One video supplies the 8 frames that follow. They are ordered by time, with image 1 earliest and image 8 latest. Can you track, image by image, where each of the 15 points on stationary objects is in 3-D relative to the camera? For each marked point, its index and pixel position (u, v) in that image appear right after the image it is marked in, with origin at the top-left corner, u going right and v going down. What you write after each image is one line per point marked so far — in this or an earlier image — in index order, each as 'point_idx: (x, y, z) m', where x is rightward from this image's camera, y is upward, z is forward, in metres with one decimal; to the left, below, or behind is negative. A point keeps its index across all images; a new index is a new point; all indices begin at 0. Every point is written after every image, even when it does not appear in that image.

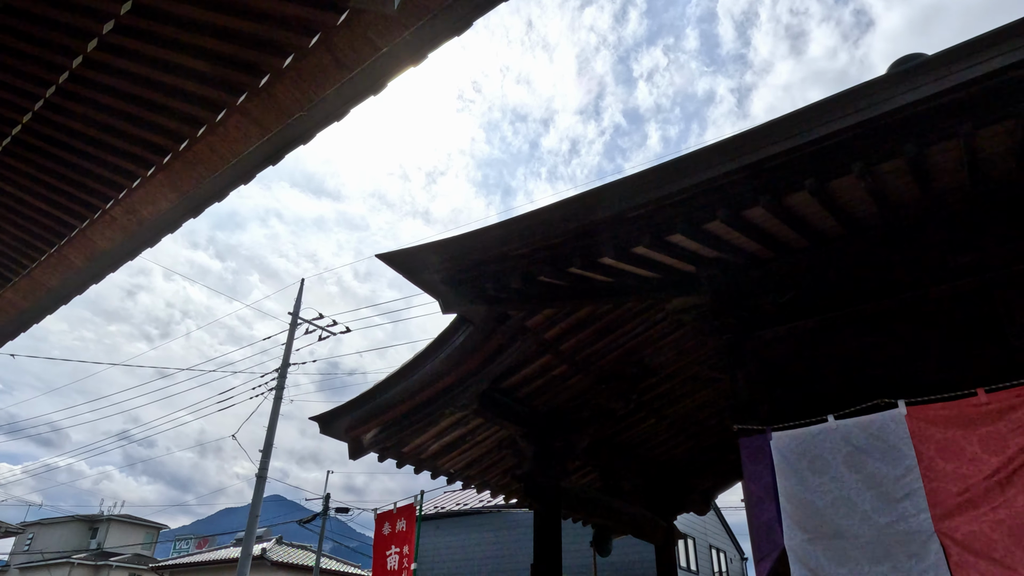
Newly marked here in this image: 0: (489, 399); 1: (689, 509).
0: (-0.2, -0.9, +5.6) m
1: (+2.1, -2.6, +7.8) m
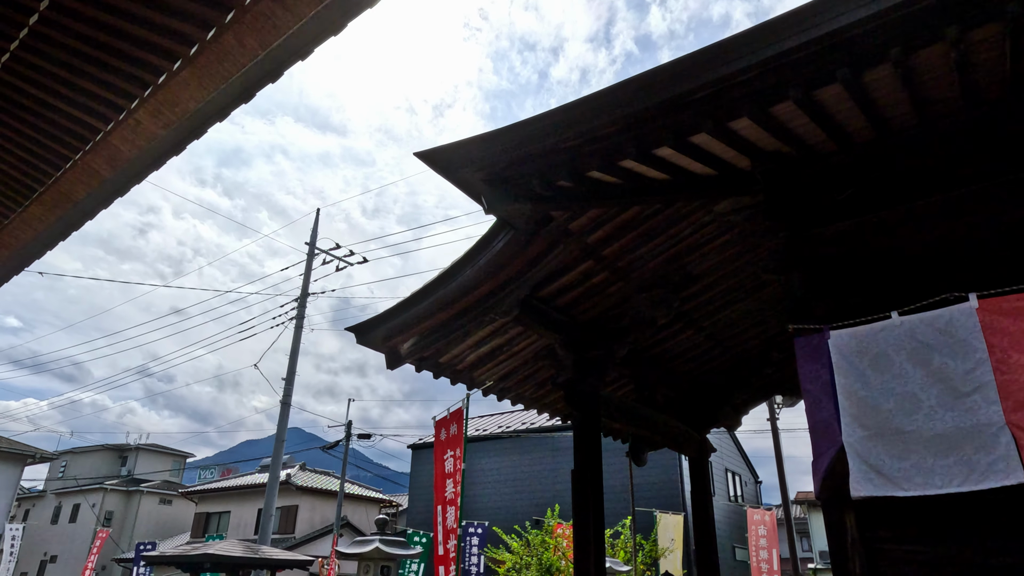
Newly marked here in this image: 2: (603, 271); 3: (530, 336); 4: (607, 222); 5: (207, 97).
0: (+0.1, -0.1, +5.5) m
1: (+2.5, -1.6, +7.8) m
2: (+0.7, +0.1, +5.4) m
3: (+0.2, -0.4, +5.9) m
4: (+0.7, +0.5, +4.9) m
5: (-2.1, +1.3, +4.7) m
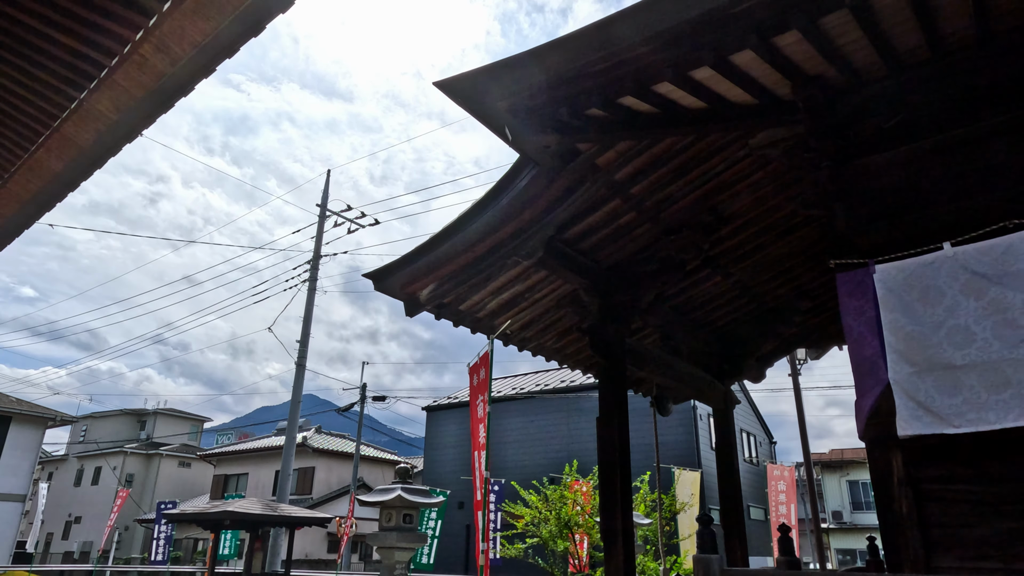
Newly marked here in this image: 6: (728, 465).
0: (+0.3, +0.3, +5.3) m
1: (+2.7, -1.0, +7.6) m
2: (+0.9, +0.6, +5.2) m
3: (+0.3, +0.1, +5.7) m
4: (+0.9, +0.9, +4.7) m
5: (-2.0, +1.7, +4.4) m
6: (+2.3, -1.9, +7.0) m
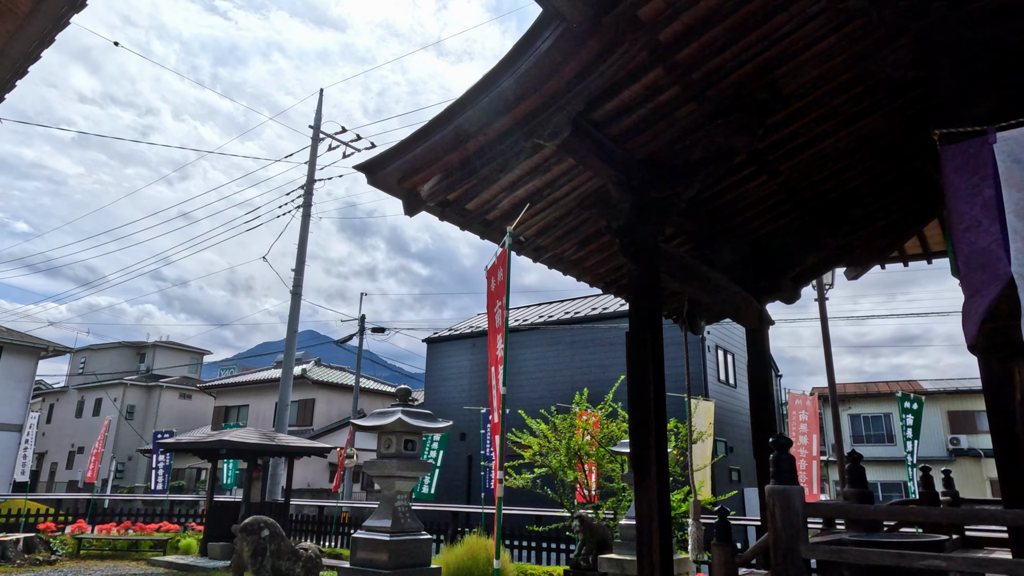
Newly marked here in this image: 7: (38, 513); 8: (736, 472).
0: (+0.4, +1.0, +4.4) m
1: (+2.8, 0.0, +6.9) m
2: (+1.1, +1.3, +4.3) m
3: (+0.5, +0.8, +4.8) m
4: (+1.0, +1.6, +3.8) m
5: (-1.8, +2.4, +3.4) m
6: (+2.4, -1.0, +6.4) m
7: (-12.0, -5.7, +17.0) m
8: (+6.5, -5.3, +19.4) m
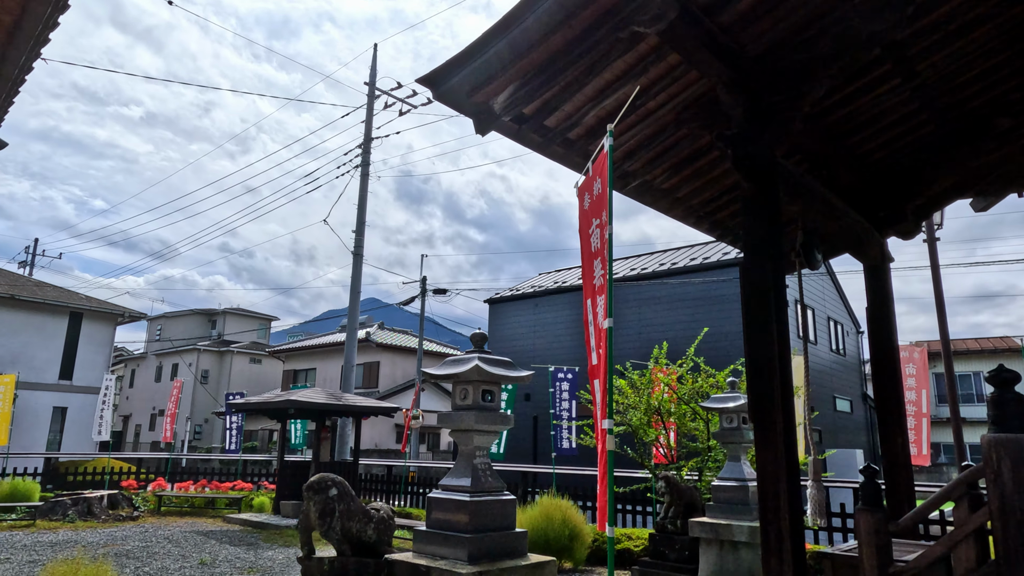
0: (+1.0, +1.5, +3.7) m
1: (+3.5, +0.6, +6.0) m
2: (+1.5, +1.8, +3.5) m
3: (+1.0, +1.3, +4.1) m
4: (+1.4, +2.0, +2.9) m
5: (-1.4, +2.7, +2.8) m
6: (+3.1, -0.4, +5.5) m
7: (-10.3, -4.8, +17.6) m
8: (+8.4, -4.0, +18.3) m
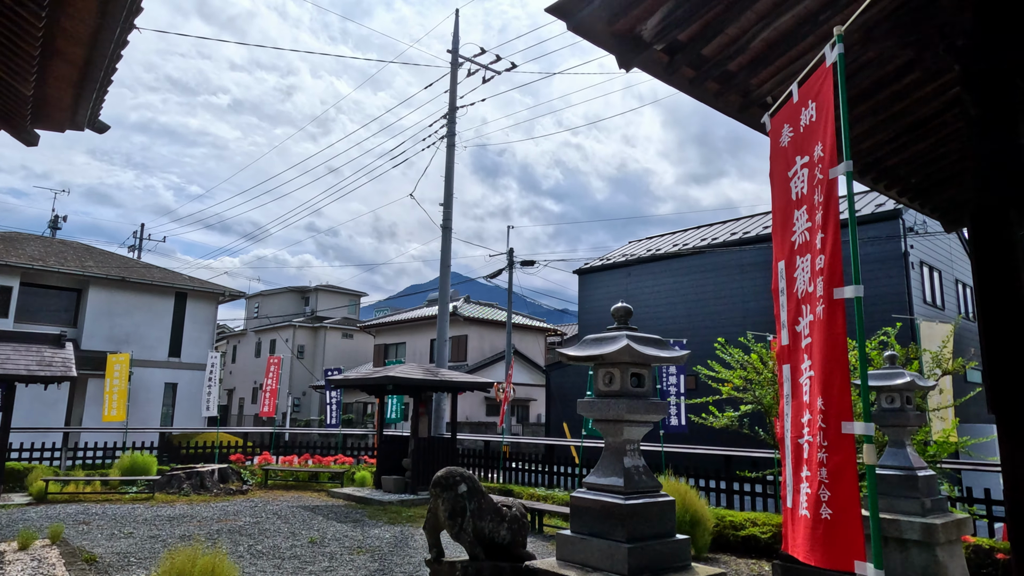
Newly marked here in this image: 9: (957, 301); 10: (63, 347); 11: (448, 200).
0: (+1.7, +1.7, +2.8) m
1: (+4.5, +0.9, +4.8) m
2: (+2.2, +2.0, +2.5) m
3: (+1.8, +1.5, +3.2) m
4: (+2.0, +2.2, +2.0) m
5: (-0.8, +2.8, +2.2) m
6: (+4.1, -0.1, +4.5) m
7: (-7.7, -4.3, +18.2) m
8: (+10.9, -2.9, +16.7) m
9: (+12.4, -0.3, +18.7) m
10: (-9.4, -1.2, +14.0) m
11: (-1.7, +2.4, +17.7) m
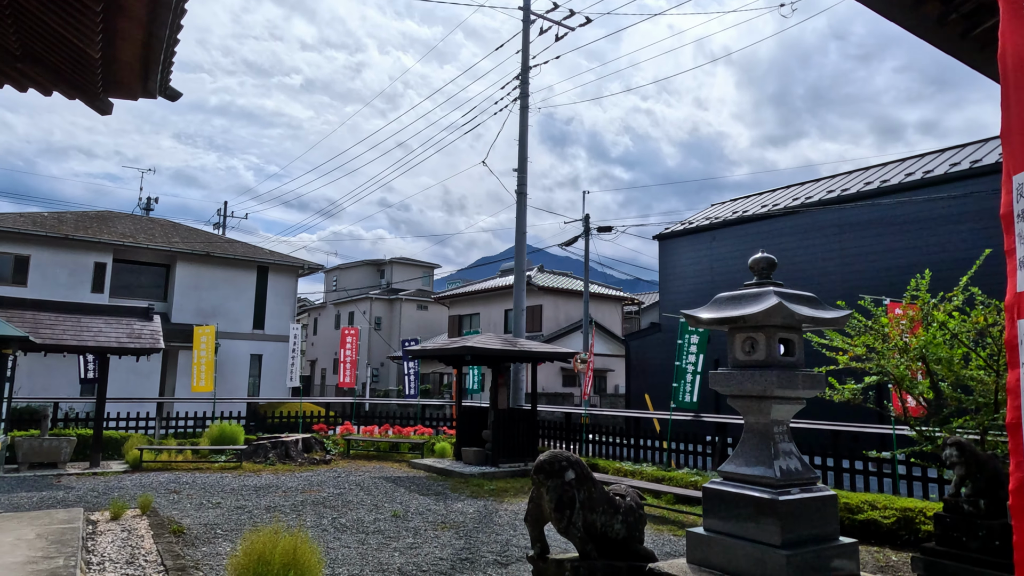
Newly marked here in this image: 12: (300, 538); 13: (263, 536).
0: (+2.1, +1.9, +1.9) m
1: (+5.1, +1.3, +3.7) m
2: (+2.6, +2.2, +1.6) m
3: (+2.2, +1.7, +2.3) m
4: (+2.4, +2.4, +1.0) m
5: (-0.5, +3.0, +1.5) m
6: (+4.7, +0.3, +3.4) m
7: (-5.5, -3.5, +18.4) m
8: (+12.8, -1.9, +15.0) m
9: (+14.5, +0.8, +16.6) m
10: (-7.7, -0.7, +14.3) m
11: (+0.2, +3.2, +17.1) m
12: (-1.7, -2.0, +5.4) m
13: (-2.0, -2.0, +5.3) m
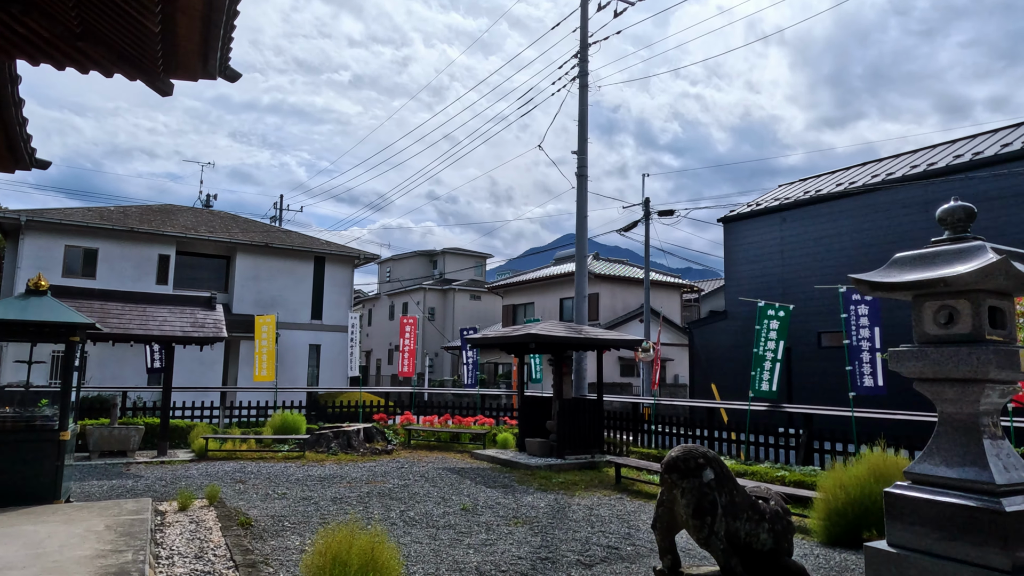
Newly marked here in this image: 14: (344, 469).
0: (+2.5, +2.0, +1.2) m
1: (+5.6, +1.5, +2.7) m
2: (+2.9, +2.3, +0.8) m
3: (+2.6, +1.9, +1.6) m
4: (+2.7, +2.5, +0.3) m
5: (-0.2, +3.1, +0.9) m
6: (+5.2, +0.5, +2.5) m
7: (-3.9, -3.2, +18.3) m
8: (+14.1, -1.5, +13.5) m
9: (+15.9, +1.2, +15.0) m
10: (-6.4, -0.5, +14.3) m
11: (+1.7, +3.5, +16.4) m
12: (-1.0, -1.9, +5.0) m
13: (-1.3, -1.8, +4.9) m
14: (-3.0, -3.2, +12.0) m
